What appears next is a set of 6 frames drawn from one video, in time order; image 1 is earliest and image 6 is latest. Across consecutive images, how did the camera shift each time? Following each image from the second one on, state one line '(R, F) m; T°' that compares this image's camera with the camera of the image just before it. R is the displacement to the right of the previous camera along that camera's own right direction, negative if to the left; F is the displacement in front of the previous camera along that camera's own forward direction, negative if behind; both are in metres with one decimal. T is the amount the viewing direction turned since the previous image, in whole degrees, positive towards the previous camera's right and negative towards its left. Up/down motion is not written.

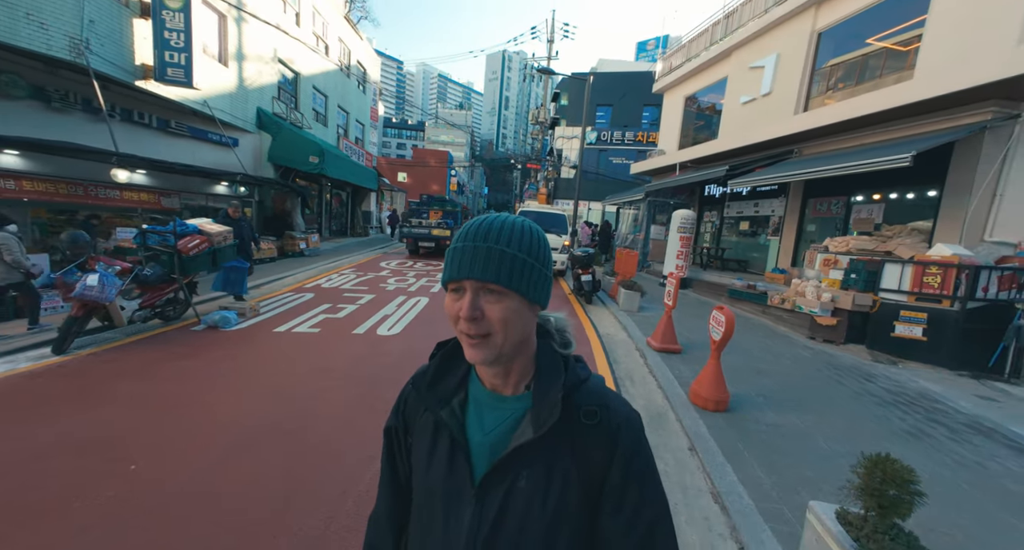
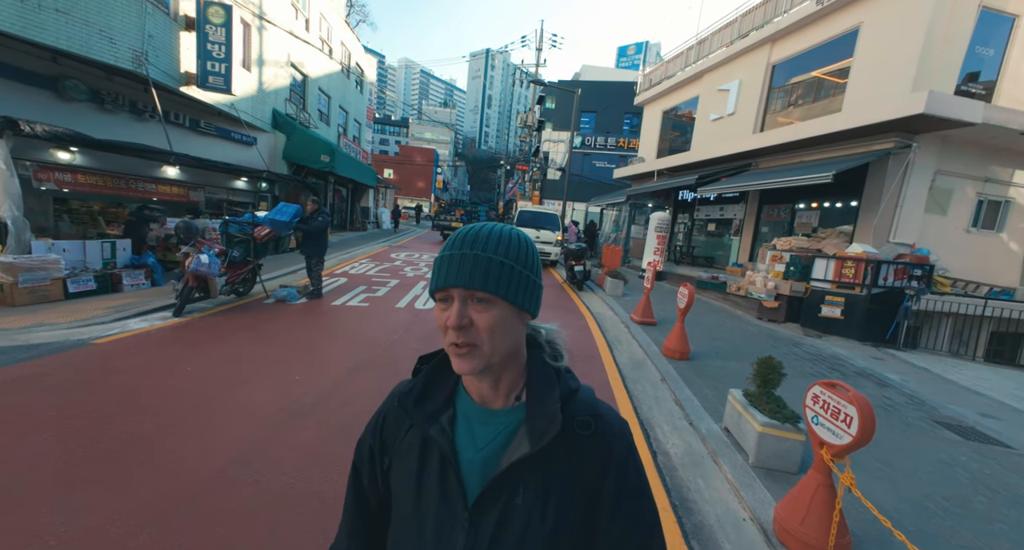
(-0.6, -1.4) m; +3°
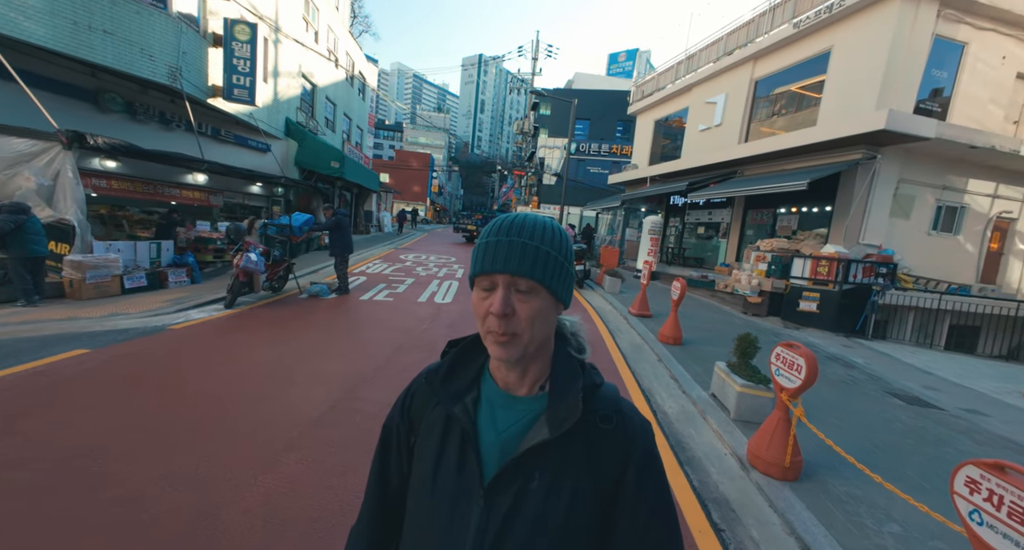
(-0.4, -0.8) m; +1°
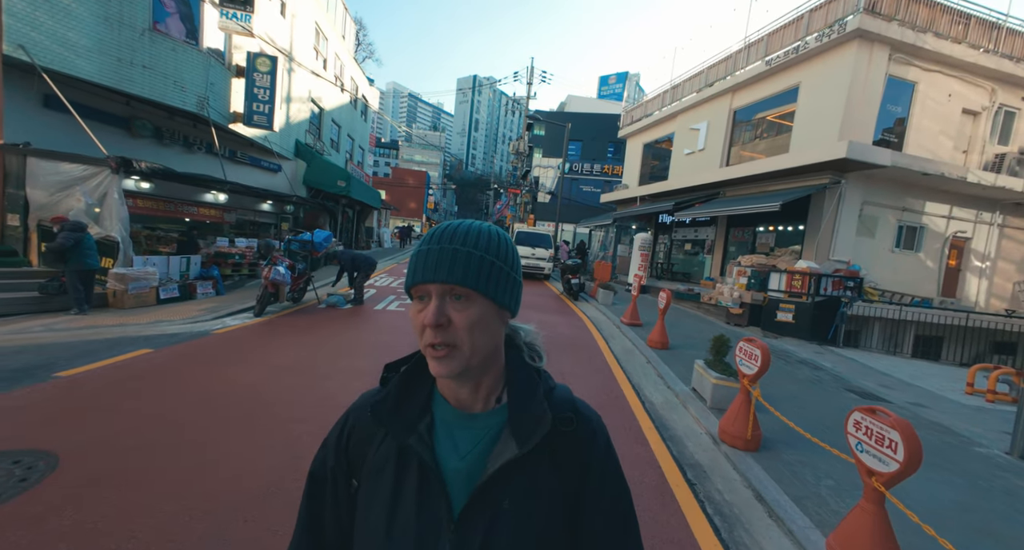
(-0.2, -0.7) m; +1°
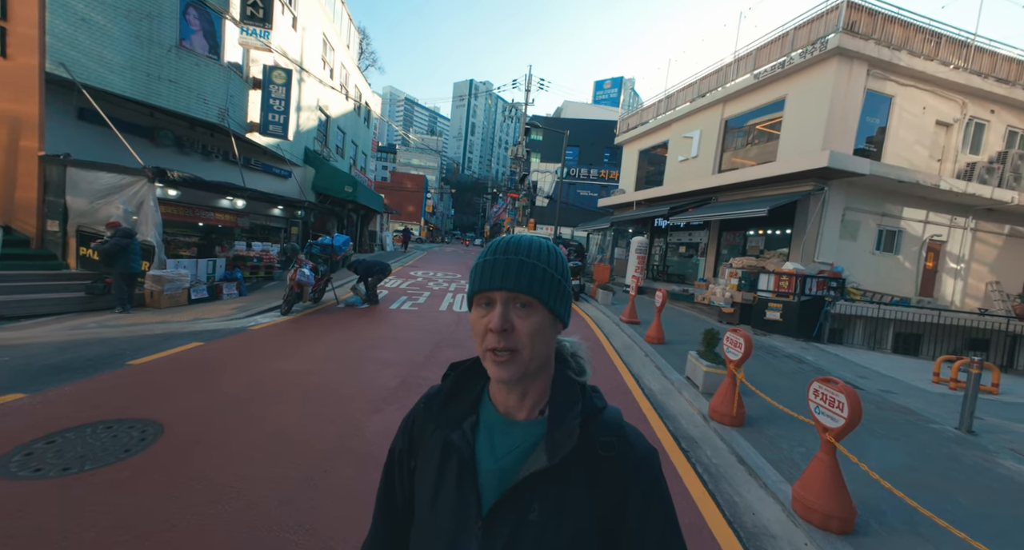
(-0.2, -0.6) m; +1°
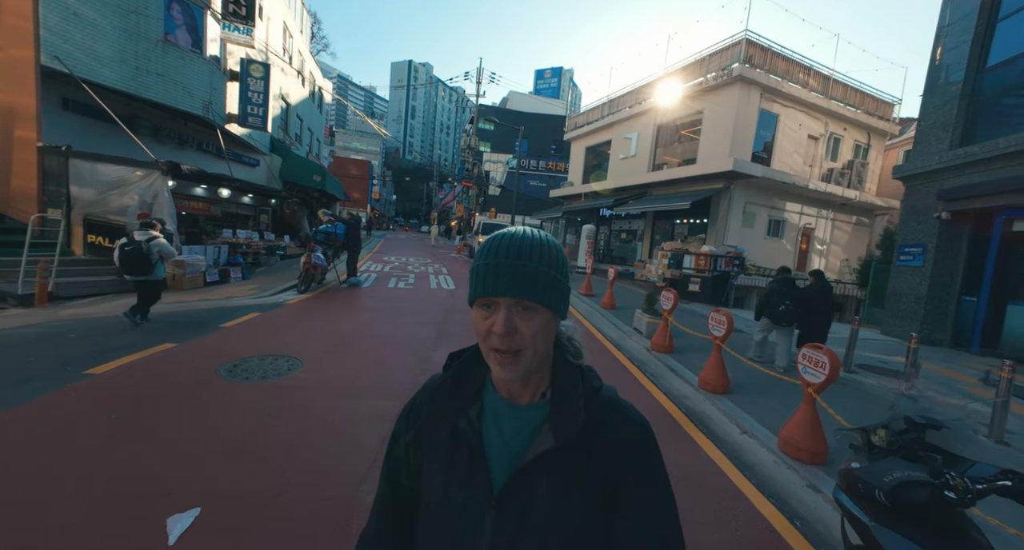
(-1.0, -1.7) m; +8°
